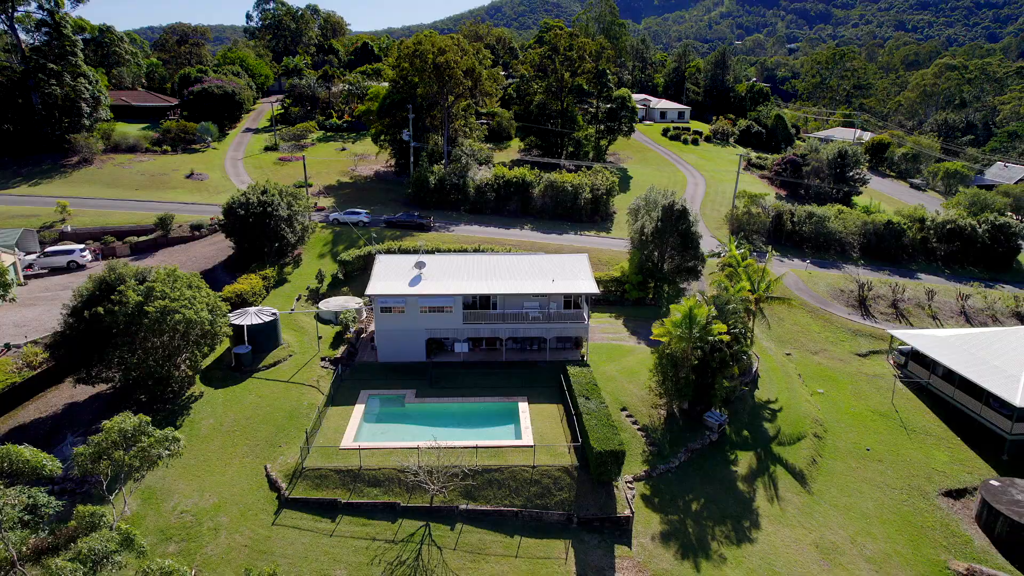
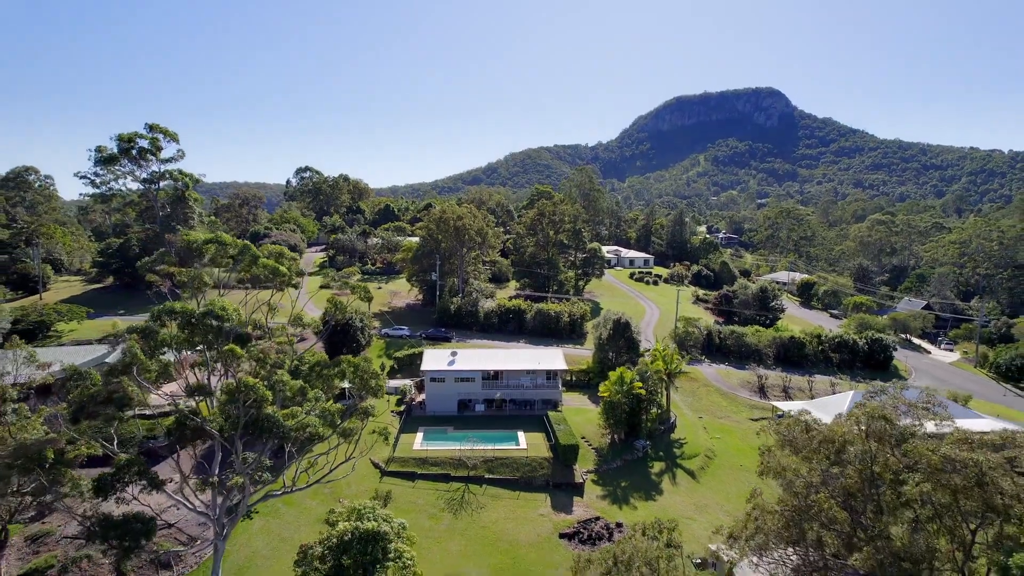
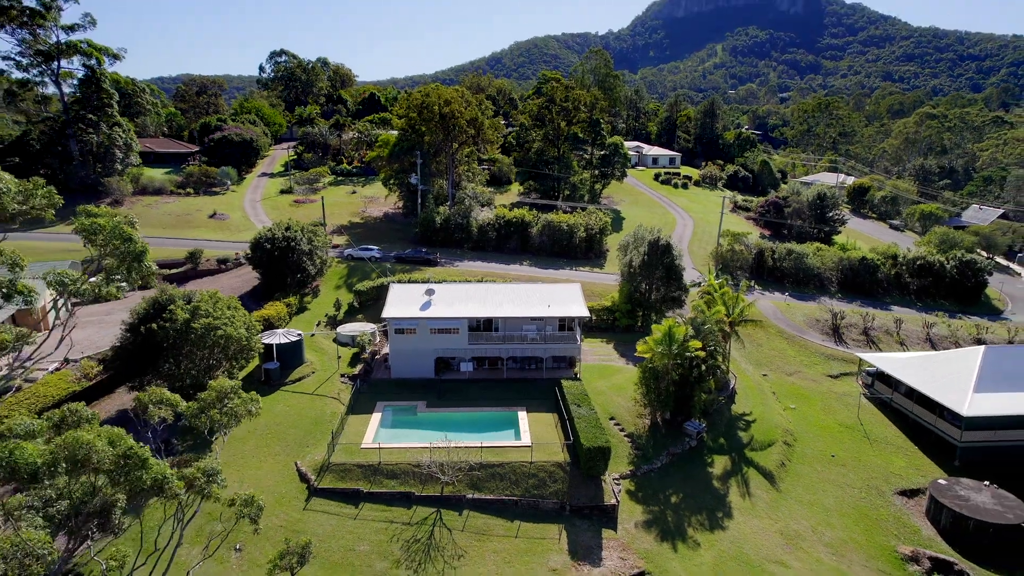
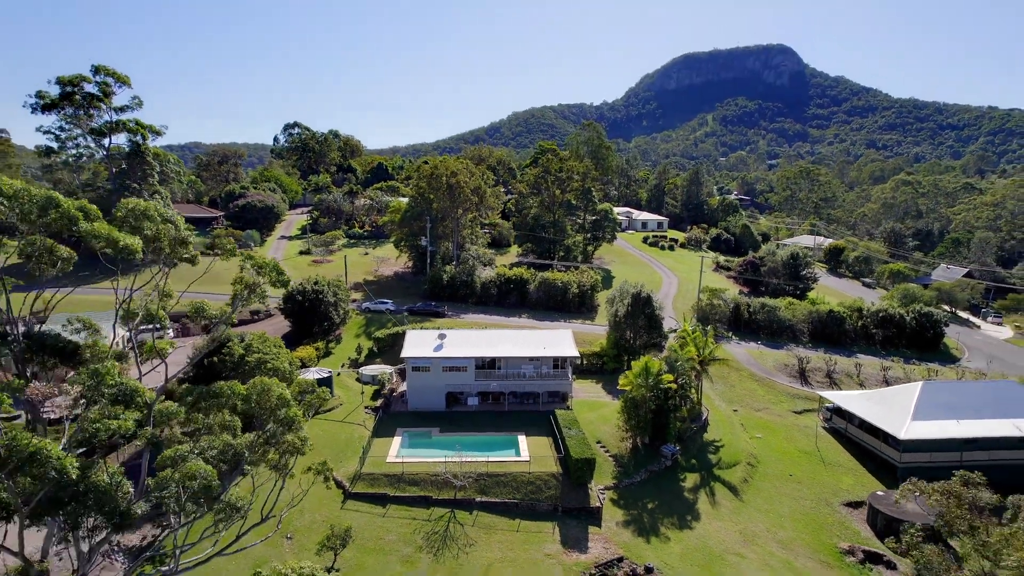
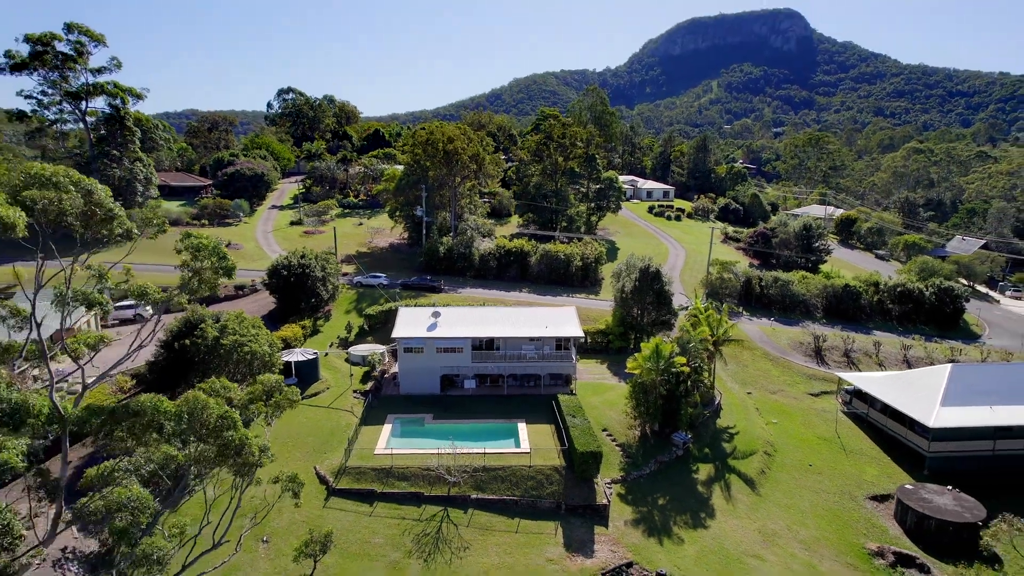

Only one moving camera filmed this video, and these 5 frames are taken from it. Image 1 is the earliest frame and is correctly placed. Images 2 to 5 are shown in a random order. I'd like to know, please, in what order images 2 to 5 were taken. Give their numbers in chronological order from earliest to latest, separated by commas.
3, 5, 4, 2
